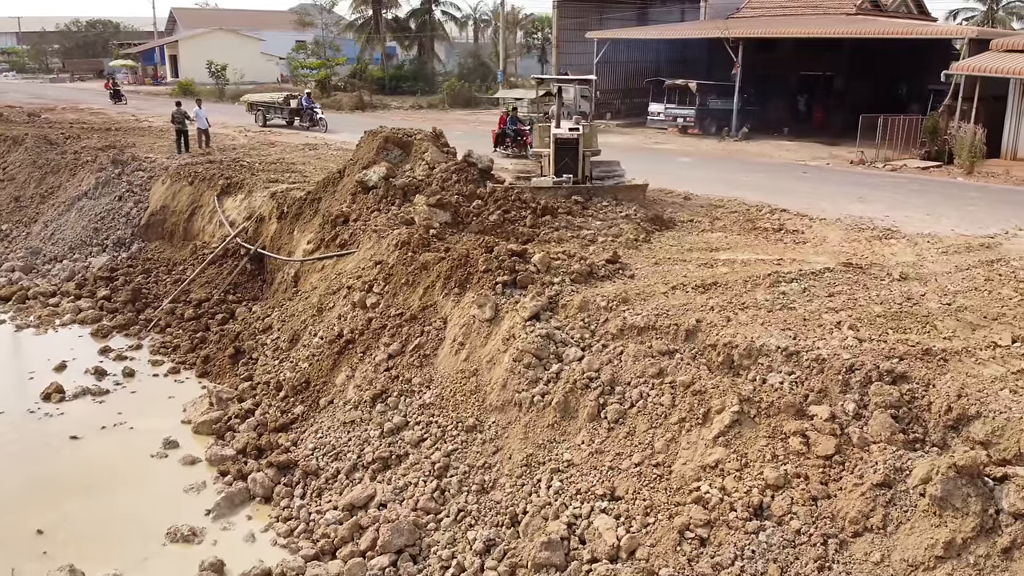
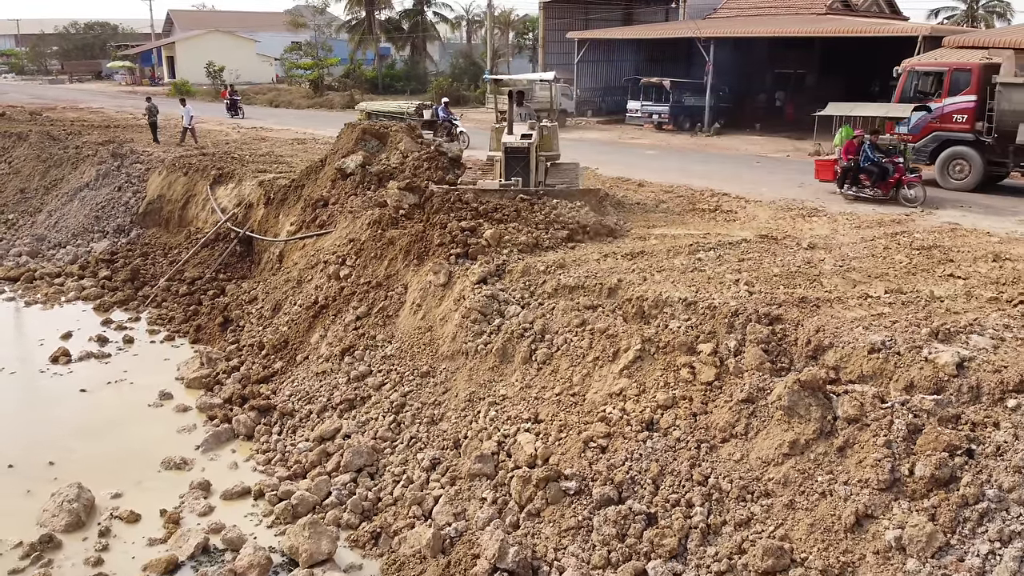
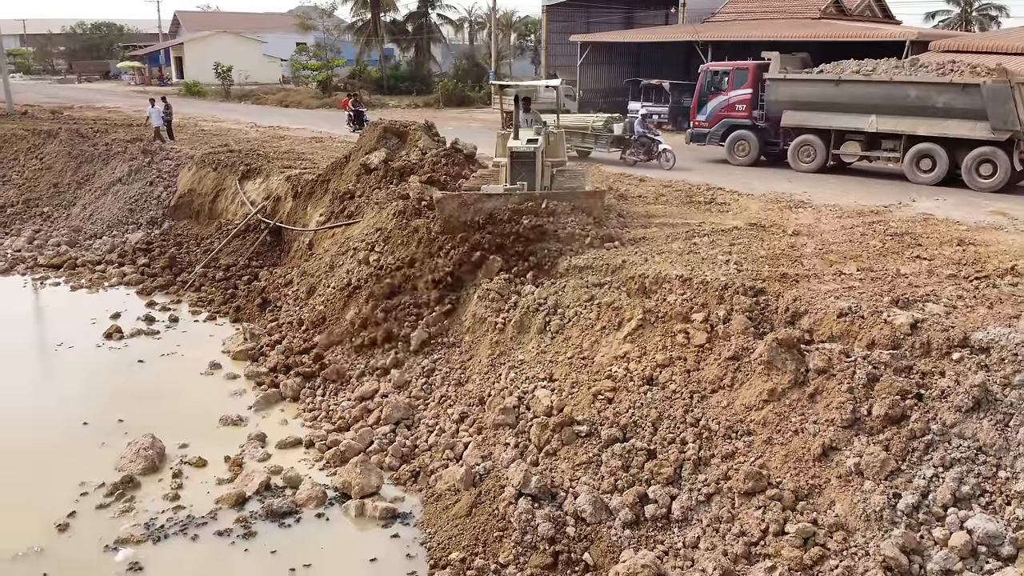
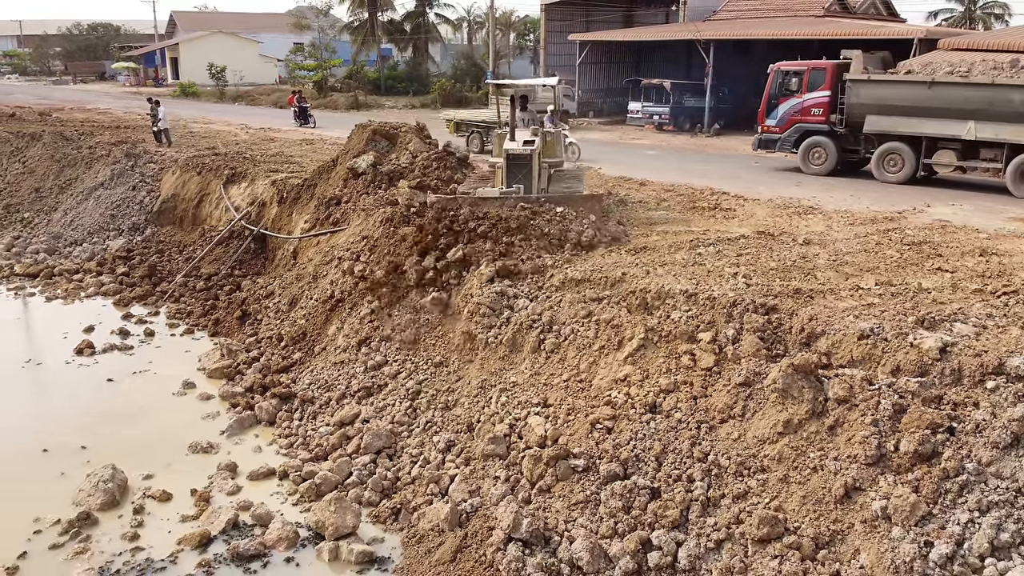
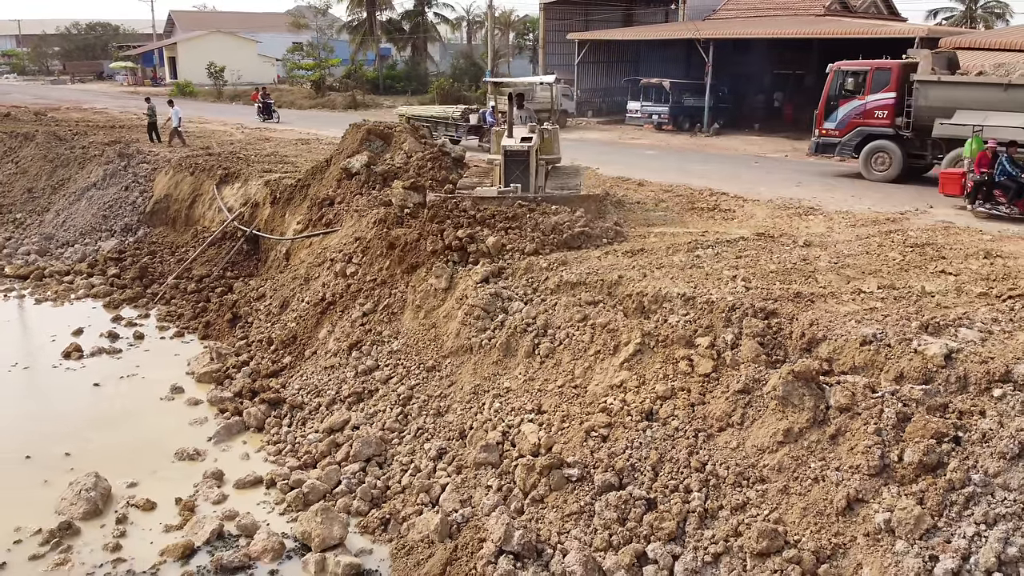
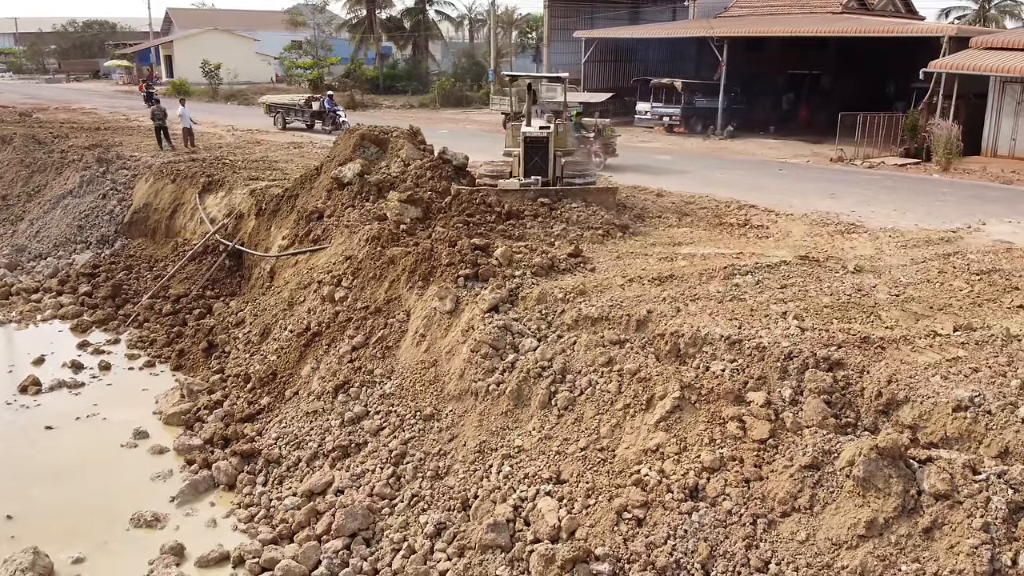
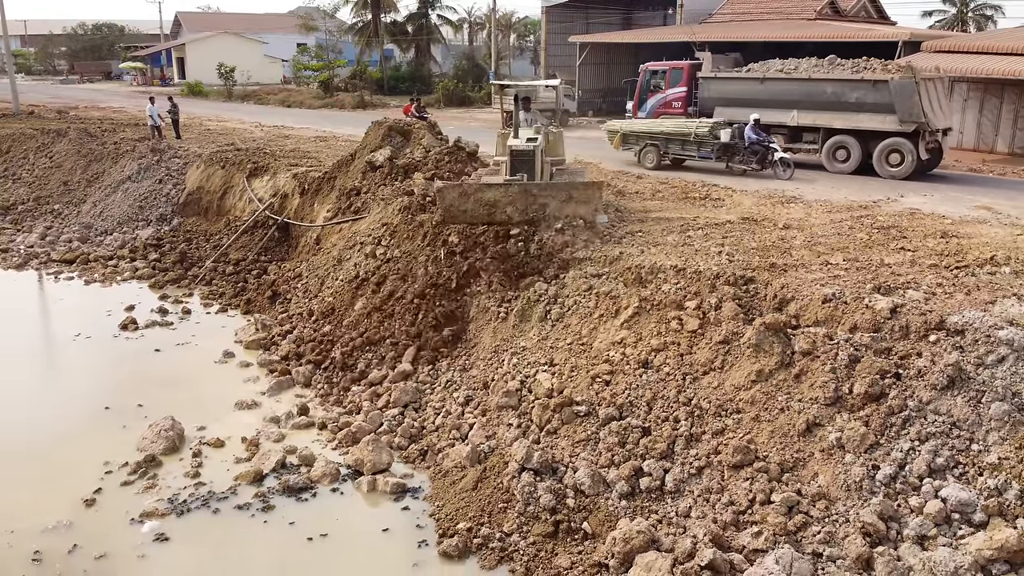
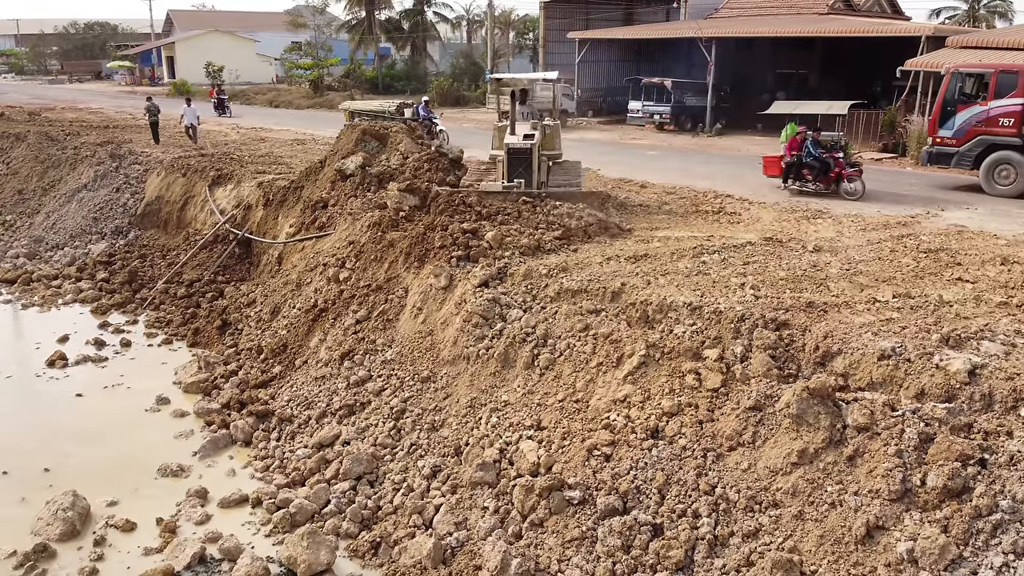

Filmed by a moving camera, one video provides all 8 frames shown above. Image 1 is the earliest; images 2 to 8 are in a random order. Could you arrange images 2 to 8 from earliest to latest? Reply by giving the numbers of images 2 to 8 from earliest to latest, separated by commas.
6, 8, 2, 5, 4, 3, 7
